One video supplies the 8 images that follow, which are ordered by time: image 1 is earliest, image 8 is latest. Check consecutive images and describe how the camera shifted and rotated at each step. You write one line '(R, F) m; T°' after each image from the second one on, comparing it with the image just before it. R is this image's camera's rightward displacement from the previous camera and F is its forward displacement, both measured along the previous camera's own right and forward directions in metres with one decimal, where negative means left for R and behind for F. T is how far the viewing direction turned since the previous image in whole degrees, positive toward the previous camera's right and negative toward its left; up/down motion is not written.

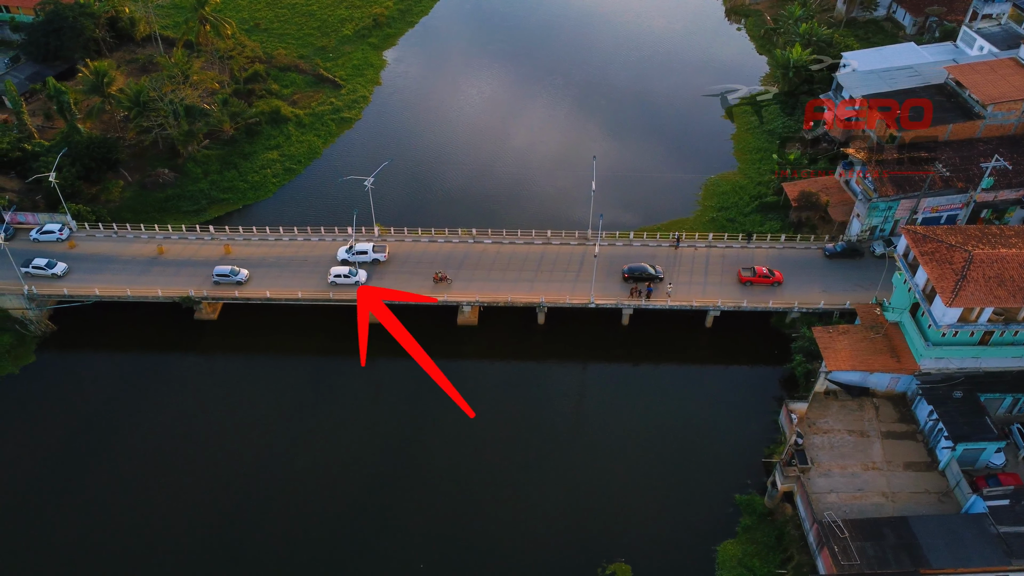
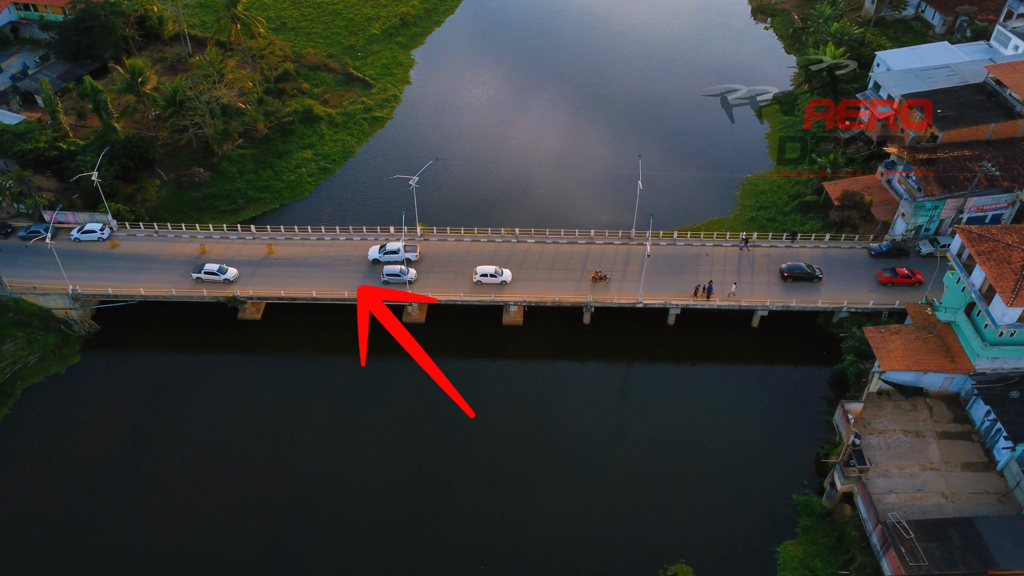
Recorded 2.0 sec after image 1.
(-3.9, +0.3) m; 0°
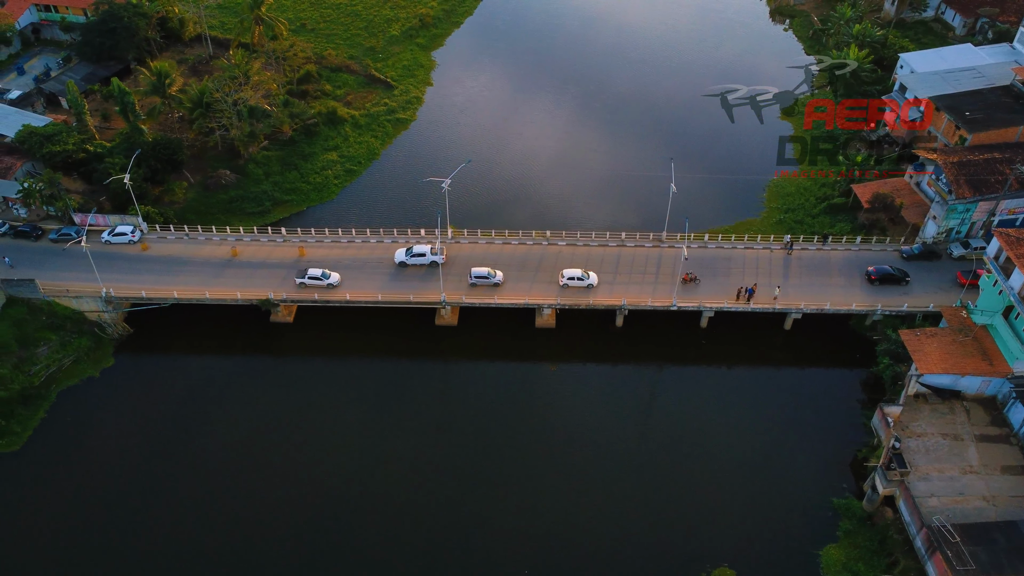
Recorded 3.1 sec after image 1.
(-2.8, 0.0) m; 0°
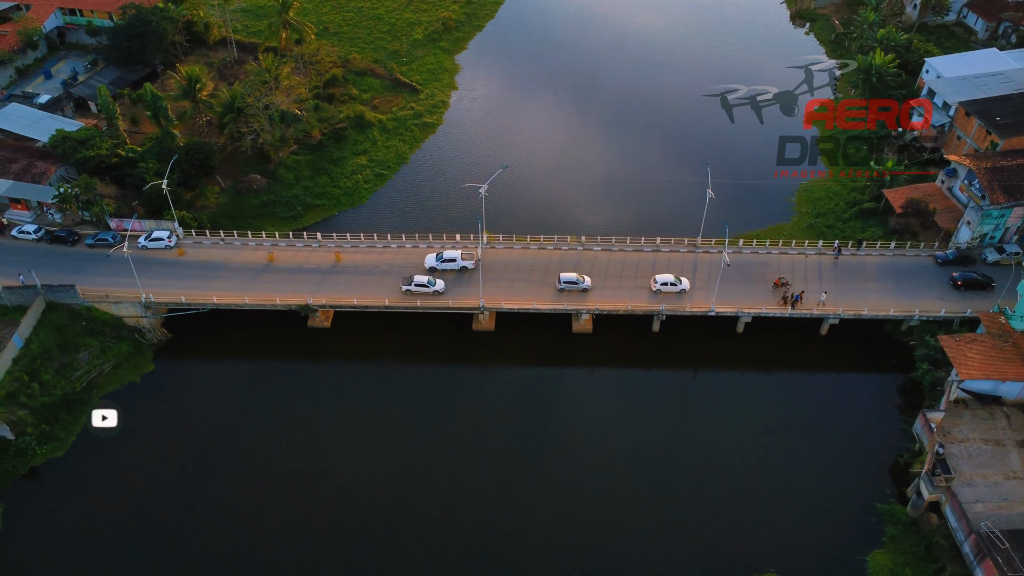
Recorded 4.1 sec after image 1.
(-3.2, -0.2) m; 0°
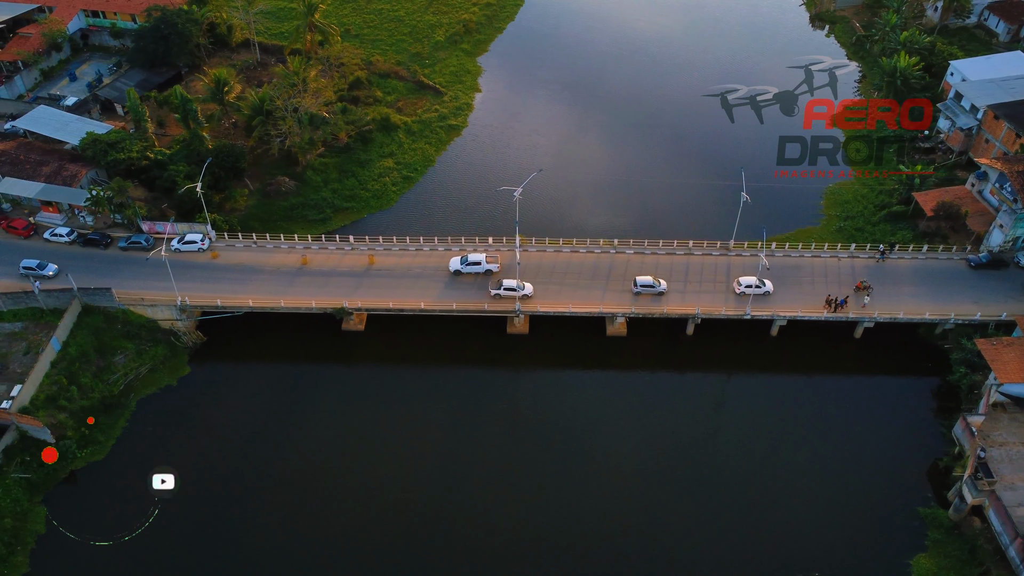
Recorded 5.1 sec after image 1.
(-2.9, 0.0) m; 0°
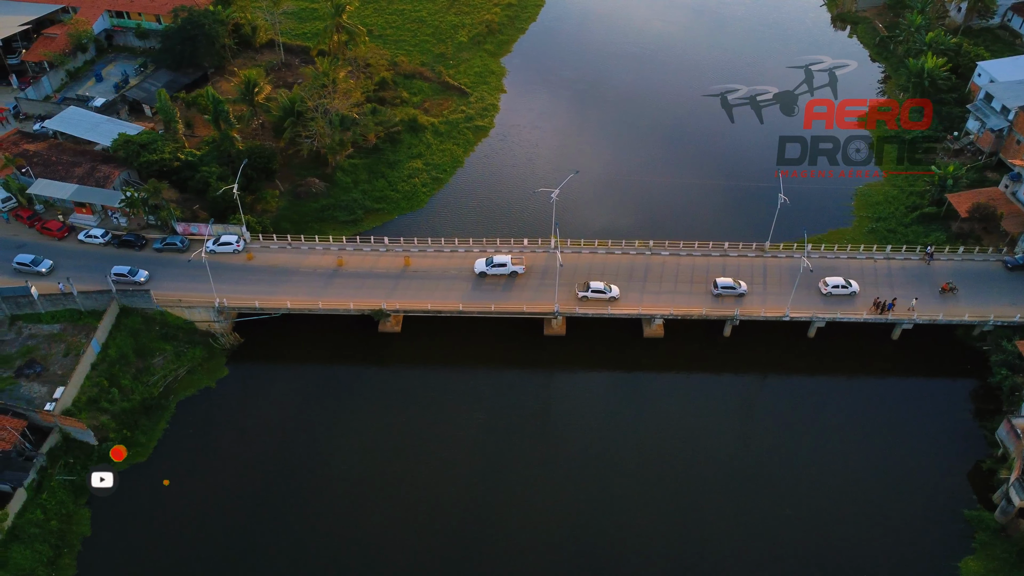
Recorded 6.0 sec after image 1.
(-3.1, +0.1) m; 0°
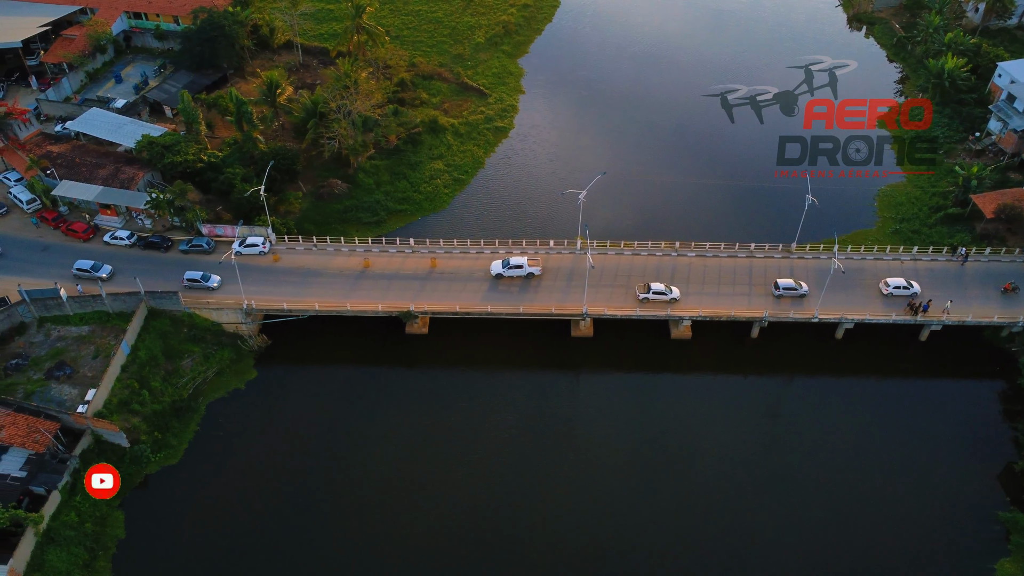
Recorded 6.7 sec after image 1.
(-2.3, +0.1) m; 0°
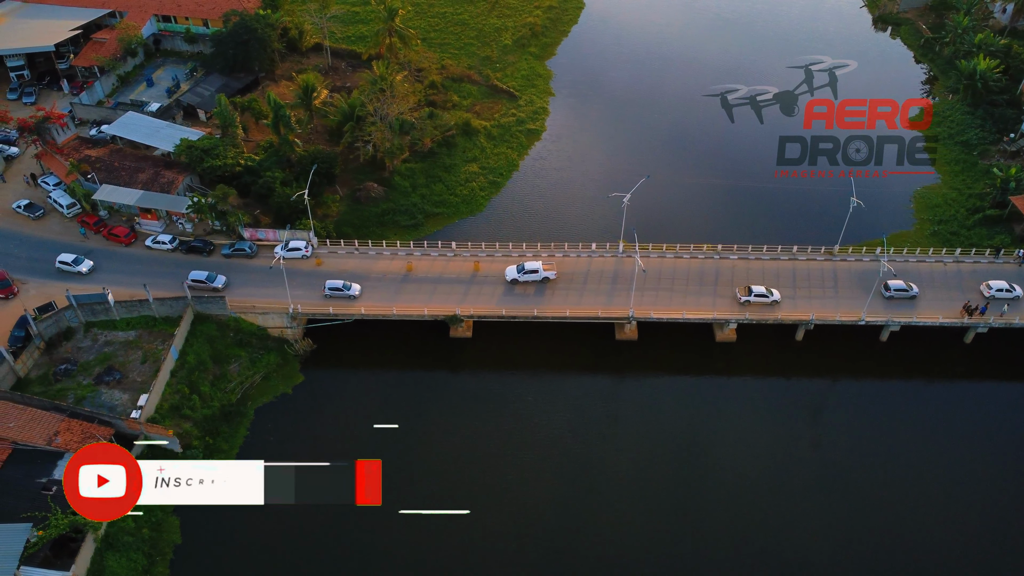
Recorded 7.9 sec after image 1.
(-3.8, +0.1) m; 0°
